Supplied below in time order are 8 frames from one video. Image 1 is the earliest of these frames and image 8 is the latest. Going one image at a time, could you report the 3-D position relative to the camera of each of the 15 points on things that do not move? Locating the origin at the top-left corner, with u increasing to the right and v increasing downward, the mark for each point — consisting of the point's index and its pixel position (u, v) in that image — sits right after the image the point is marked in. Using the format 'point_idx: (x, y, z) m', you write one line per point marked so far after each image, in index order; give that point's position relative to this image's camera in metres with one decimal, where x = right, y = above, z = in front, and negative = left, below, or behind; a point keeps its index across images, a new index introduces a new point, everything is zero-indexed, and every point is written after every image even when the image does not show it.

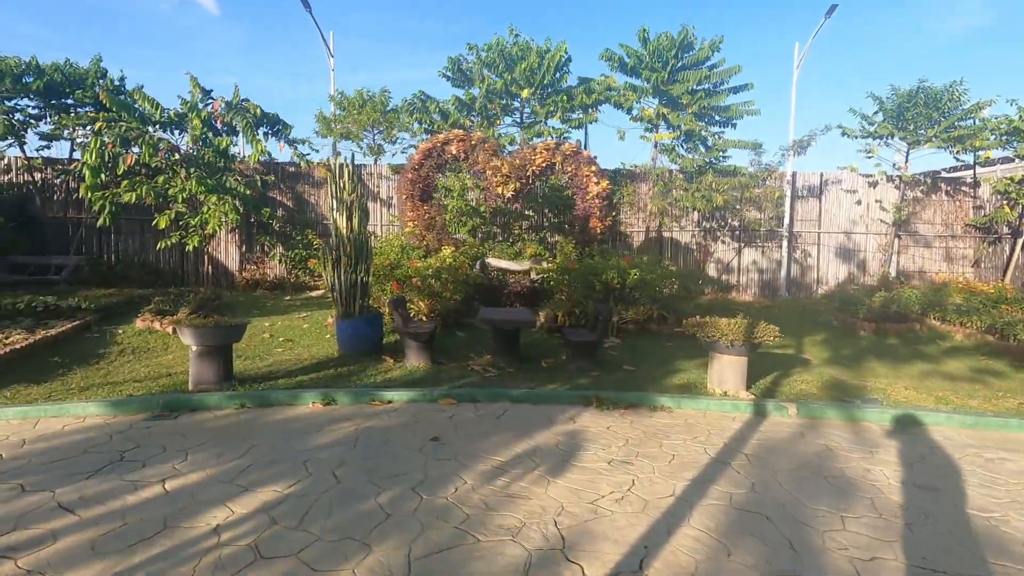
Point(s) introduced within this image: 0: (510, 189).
0: (-0.1, +1.9, +10.2) m
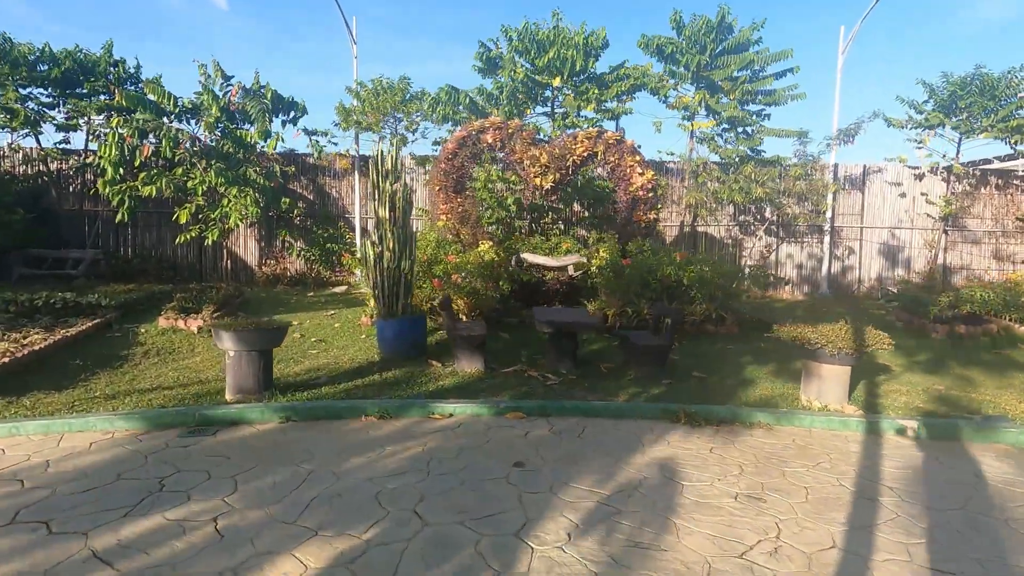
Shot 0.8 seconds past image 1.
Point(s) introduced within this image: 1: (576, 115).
0: (+0.6, +1.9, +9.6) m
1: (+1.6, +4.1, +12.6) m
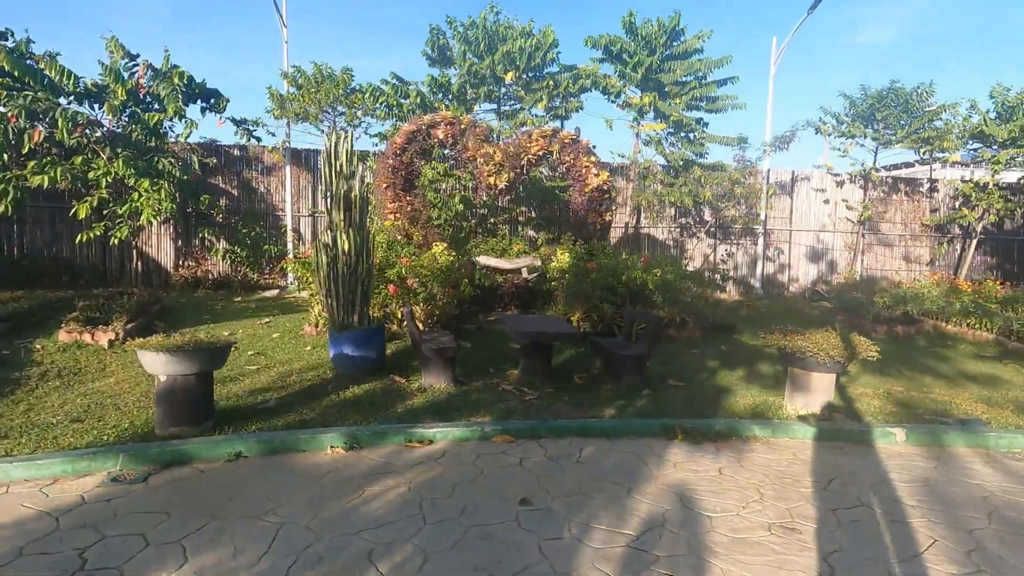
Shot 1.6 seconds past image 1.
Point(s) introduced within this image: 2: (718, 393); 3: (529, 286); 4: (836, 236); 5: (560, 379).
0: (-0.2, +1.9, +9.2) m
1: (+0.3, +4.1, +12.3) m
2: (+2.1, -1.0, +5.4) m
3: (+0.3, 0.0, +9.0) m
4: (+9.1, +1.5, +15.1) m
5: (+0.5, -1.0, +5.6) m
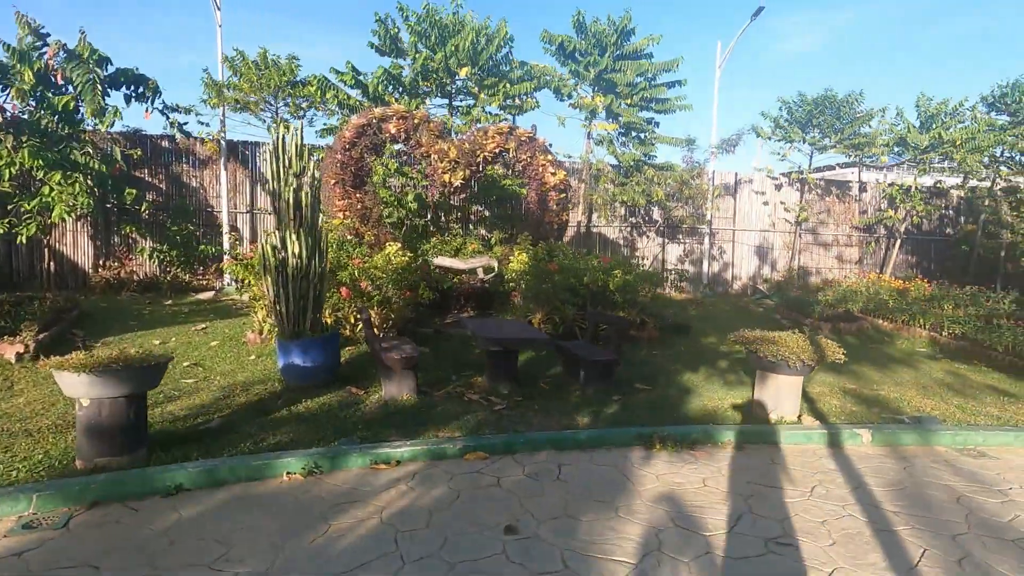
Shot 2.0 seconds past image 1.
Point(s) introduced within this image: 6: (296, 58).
0: (-0.9, +1.9, +8.9) m
1: (-0.7, +4.0, +12.1) m
2: (+1.7, -1.1, +5.3) m
3: (-0.4, 0.0, +8.8) m
4: (+7.7, +1.5, +15.7) m
5: (+0.1, -1.0, +5.4) m
6: (-4.7, +4.9, +11.4) m
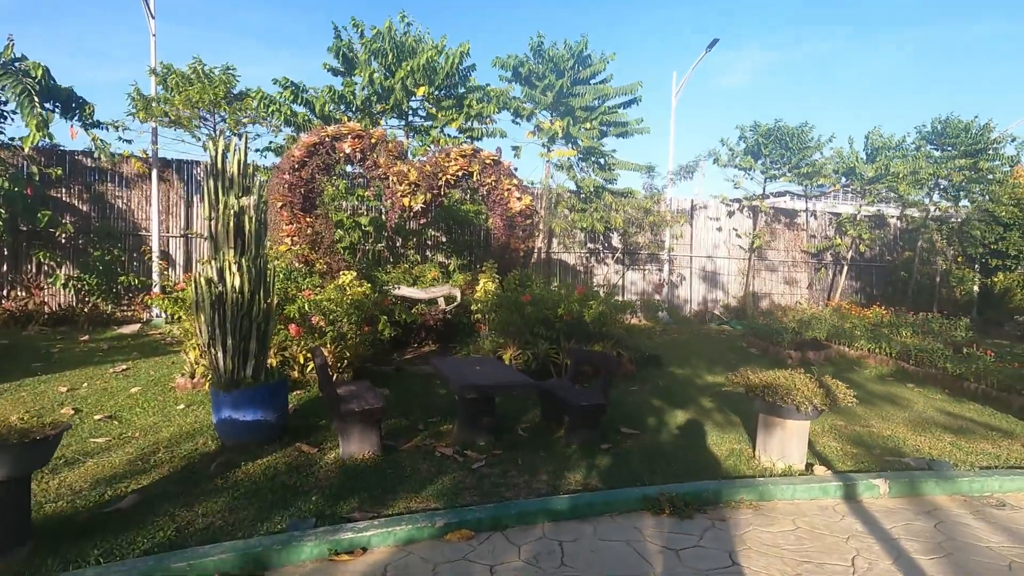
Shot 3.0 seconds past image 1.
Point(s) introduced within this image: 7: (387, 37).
0: (-1.5, +1.4, +8.3) m
1: (-1.6, +3.4, +11.6) m
2: (+1.5, -1.4, +4.9) m
3: (-1.0, -0.5, +8.2) m
4: (+6.5, +0.8, +15.9) m
5: (-0.1, -1.3, +4.8) m
6: (-5.5, +4.3, +10.6) m
7: (-2.8, +5.6, +11.9) m
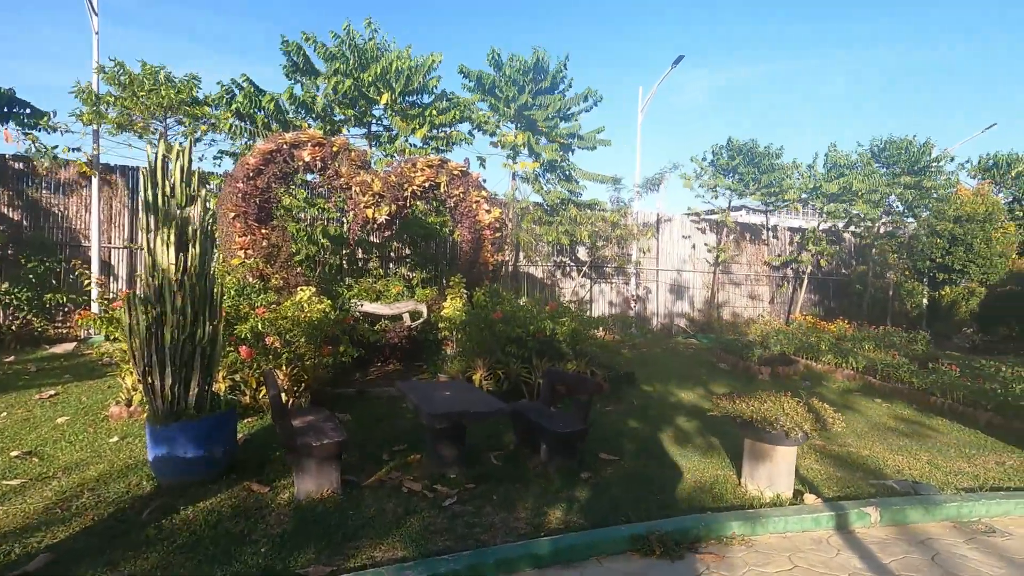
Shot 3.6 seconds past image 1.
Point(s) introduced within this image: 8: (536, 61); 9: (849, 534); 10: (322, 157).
0: (-1.9, +1.1, +7.9) m
1: (-2.3, +3.1, +11.2) m
2: (+1.3, -1.6, +4.7) m
3: (-1.4, -0.7, +7.8) m
4: (+5.5, +0.4, +16.0) m
5: (-0.3, -1.5, +4.5) m
6: (-6.1, +4.0, +10.0) m
7: (-3.5, +5.3, +11.5) m
8: (+0.8, +5.8, +13.6) m
9: (+2.3, -1.6, +3.6) m
10: (-2.7, +1.9, +7.7) m
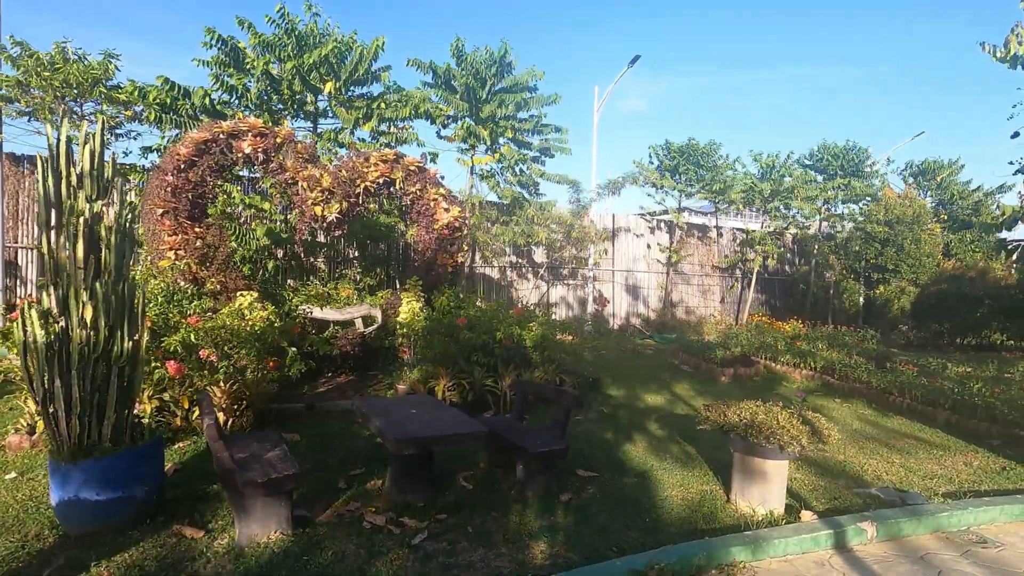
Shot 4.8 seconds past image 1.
0: (-2.5, +1.1, +7.3) m
1: (-3.1, +3.0, +10.6) m
2: (+1.1, -1.6, +4.4) m
3: (-1.9, -0.8, +7.2) m
4: (+4.2, +0.4, +16.0) m
5: (-0.5, -1.5, +4.0) m
6: (-6.8, +4.0, +9.0) m
7: (-4.4, +5.2, +10.7) m
8: (-0.3, +5.8, +13.3) m
9: (+2.1, -1.7, +3.4) m
10: (-3.2, +1.8, +7.0) m
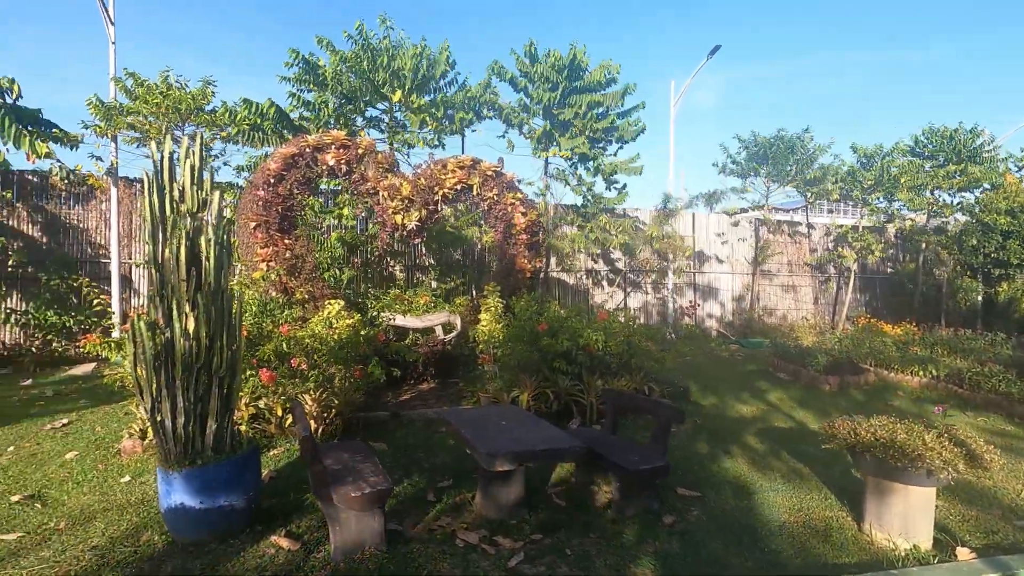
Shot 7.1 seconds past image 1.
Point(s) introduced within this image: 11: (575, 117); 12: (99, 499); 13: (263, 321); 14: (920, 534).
0: (-1.4, +1.0, +7.4) m
1: (-1.7, +2.9, +10.7) m
2: (+1.8, -1.6, +3.9) m
3: (-0.8, -0.9, +7.2) m
4: (+6.4, +0.3, +15.1) m
5: (+0.2, -1.6, +3.8) m
6: (-5.5, +3.8, +9.6) m
7: (-3.0, +5.0, +11.0) m
8: (+1.4, +5.6, +13.0) m
9: (+2.7, -1.7, +2.8) m
10: (-2.2, +1.7, +7.1) m
11: (+1.5, +4.1, +12.7) m
12: (-3.1, -1.6, +3.9) m
13: (-2.6, -0.3, +5.5) m
14: (+2.5, -1.5, +3.2) m
